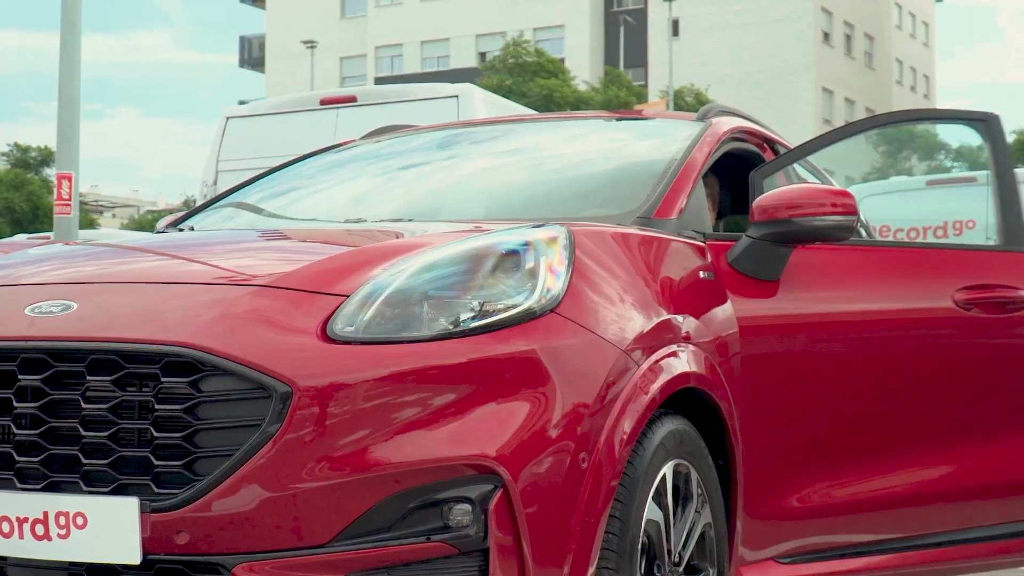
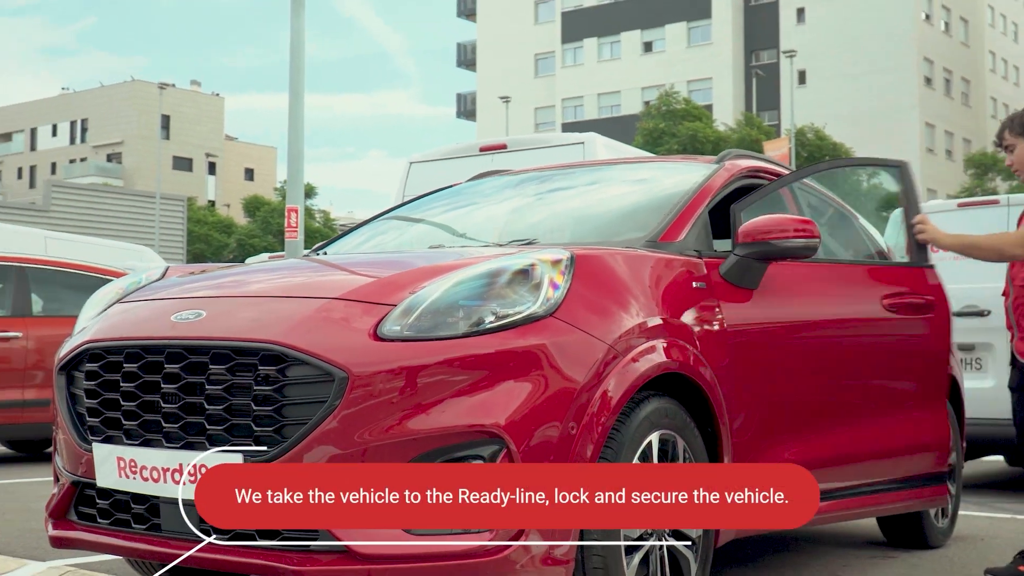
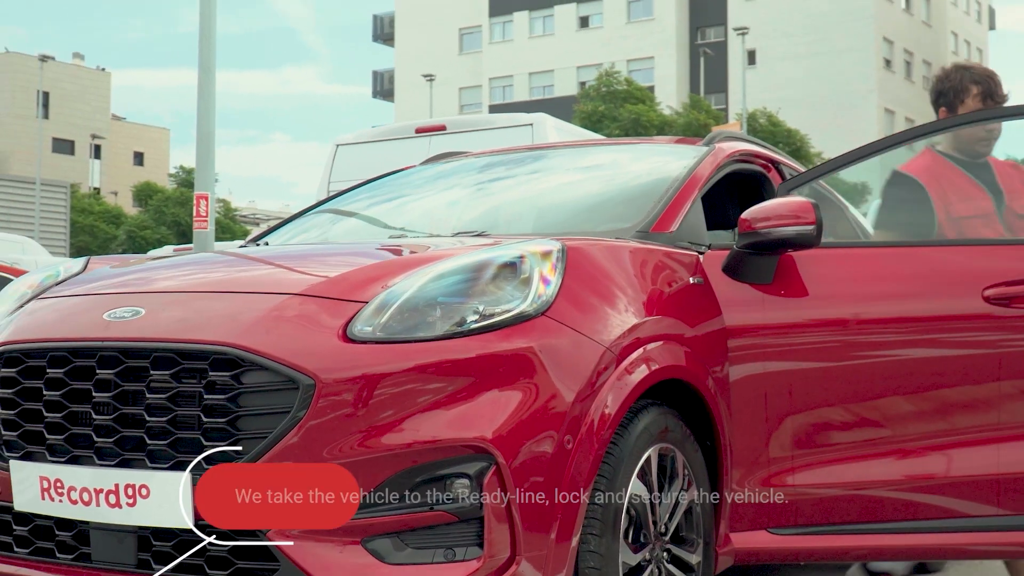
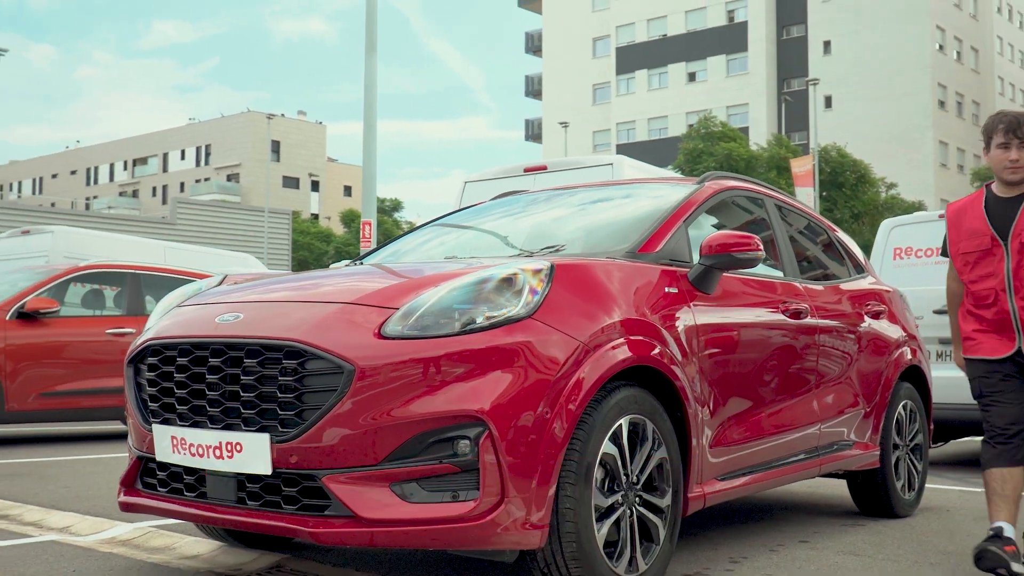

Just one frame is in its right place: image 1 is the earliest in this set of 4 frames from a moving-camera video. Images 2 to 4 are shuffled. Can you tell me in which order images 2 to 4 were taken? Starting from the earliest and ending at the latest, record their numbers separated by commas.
3, 2, 4
